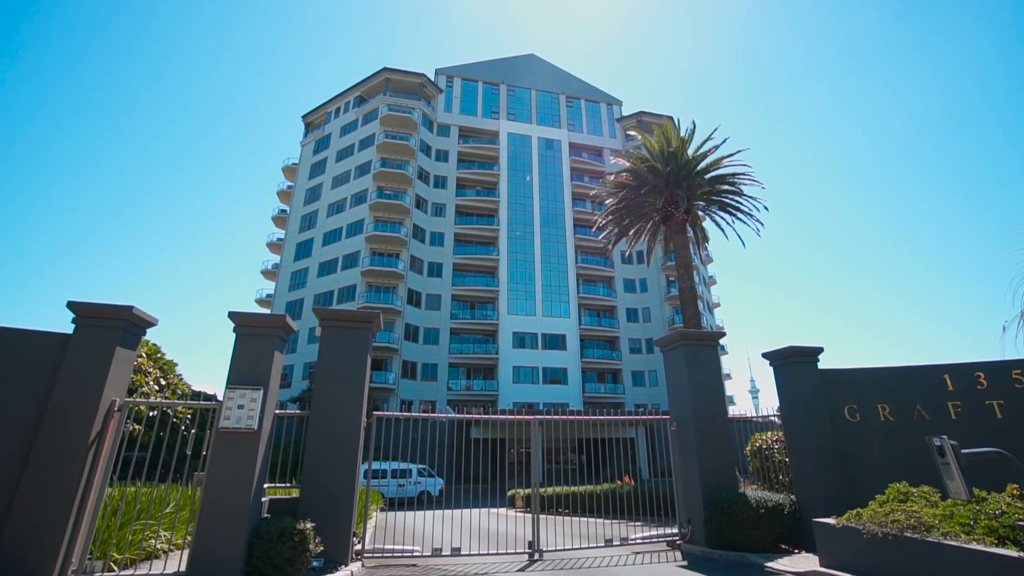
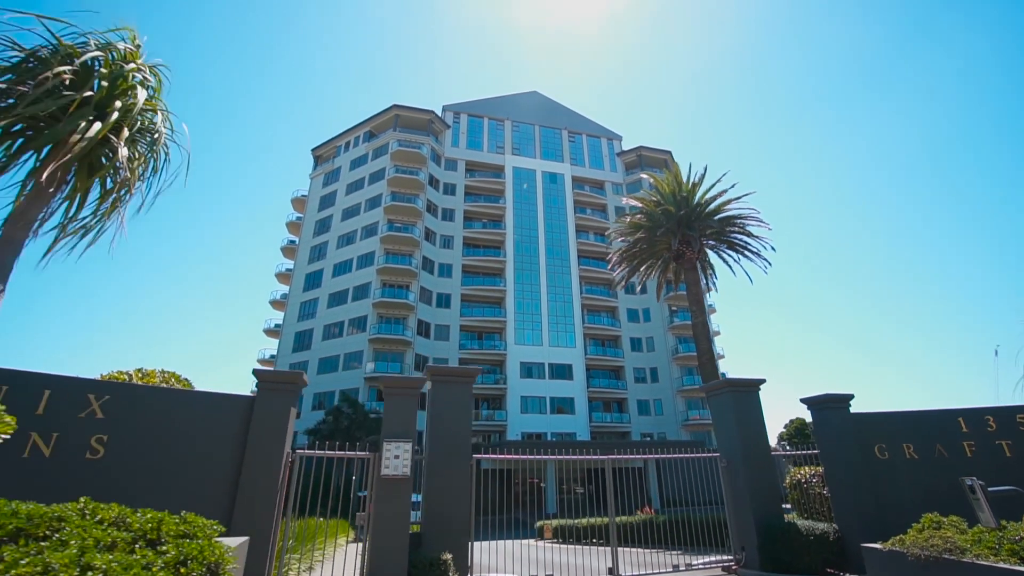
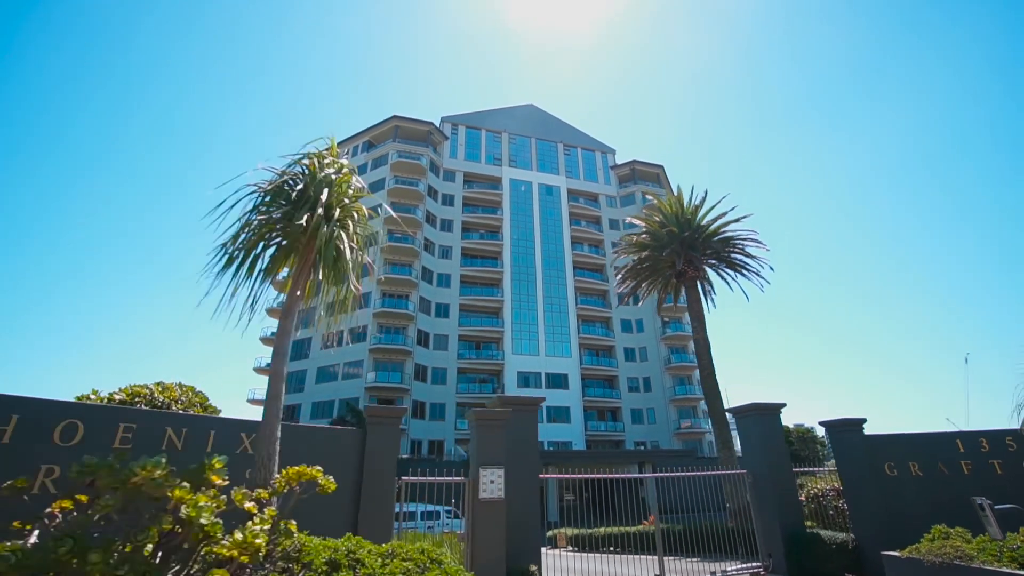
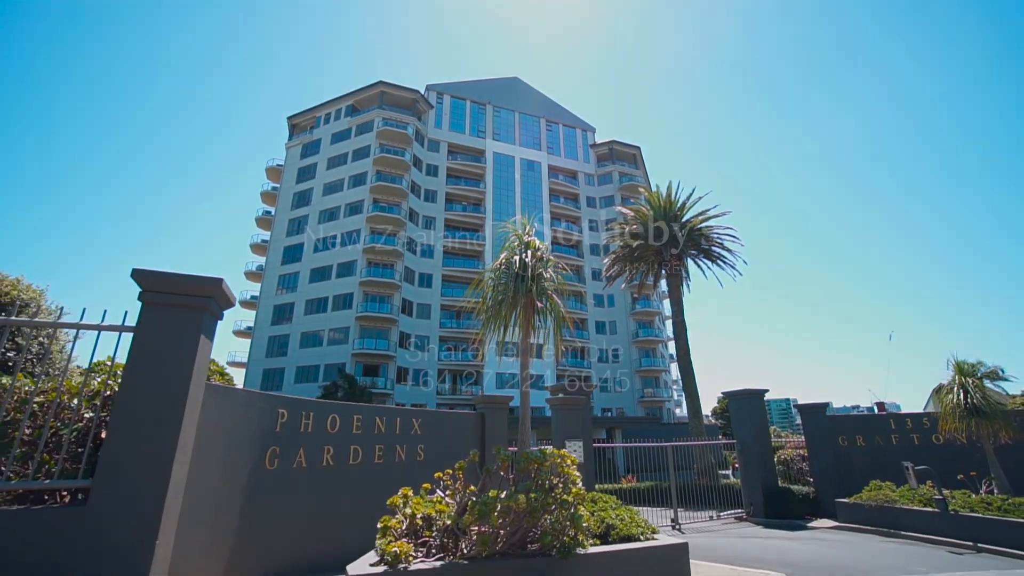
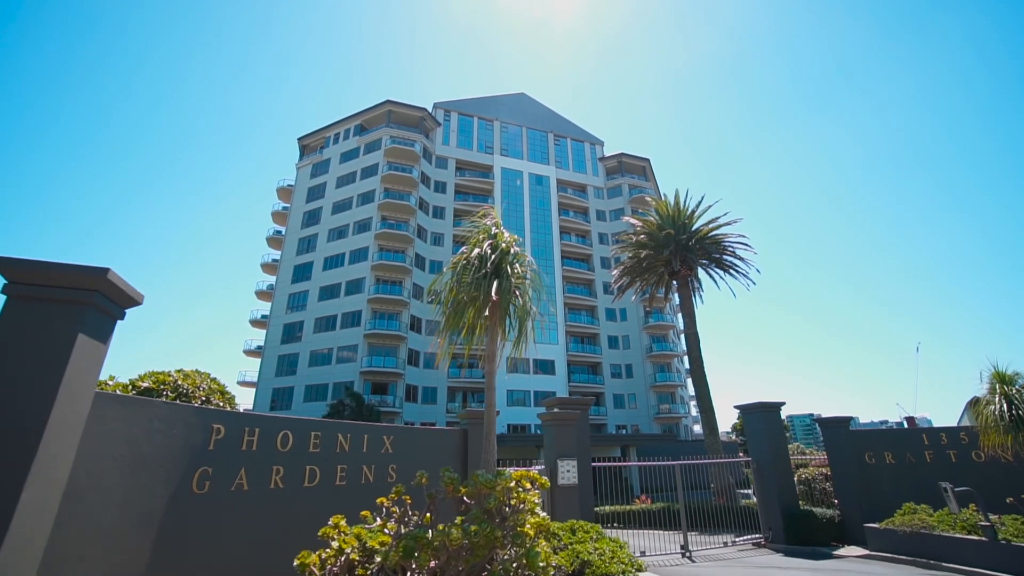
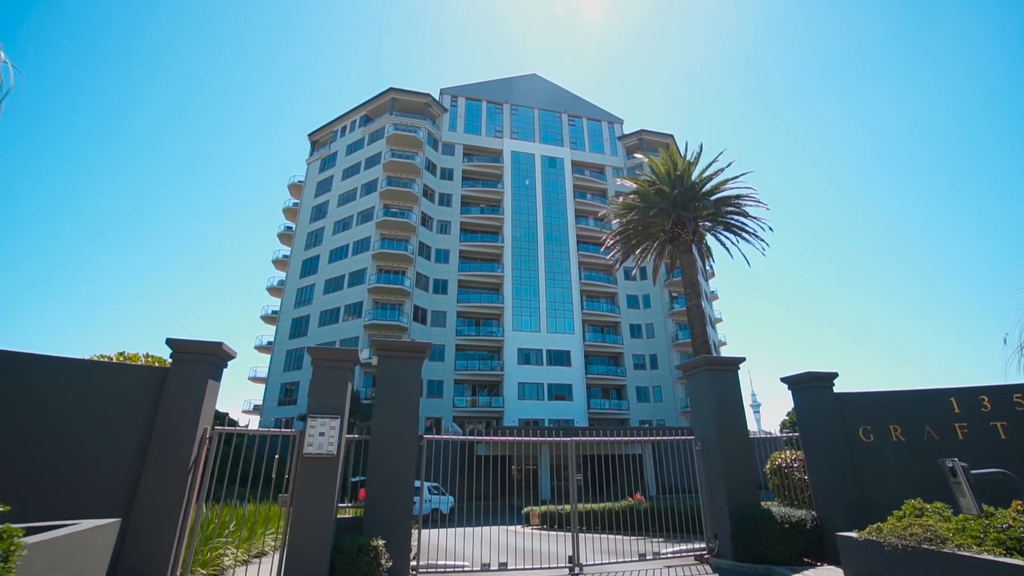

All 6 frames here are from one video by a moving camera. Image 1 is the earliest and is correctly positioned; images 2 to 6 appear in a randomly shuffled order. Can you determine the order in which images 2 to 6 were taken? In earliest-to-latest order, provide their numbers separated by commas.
6, 2, 3, 5, 4
